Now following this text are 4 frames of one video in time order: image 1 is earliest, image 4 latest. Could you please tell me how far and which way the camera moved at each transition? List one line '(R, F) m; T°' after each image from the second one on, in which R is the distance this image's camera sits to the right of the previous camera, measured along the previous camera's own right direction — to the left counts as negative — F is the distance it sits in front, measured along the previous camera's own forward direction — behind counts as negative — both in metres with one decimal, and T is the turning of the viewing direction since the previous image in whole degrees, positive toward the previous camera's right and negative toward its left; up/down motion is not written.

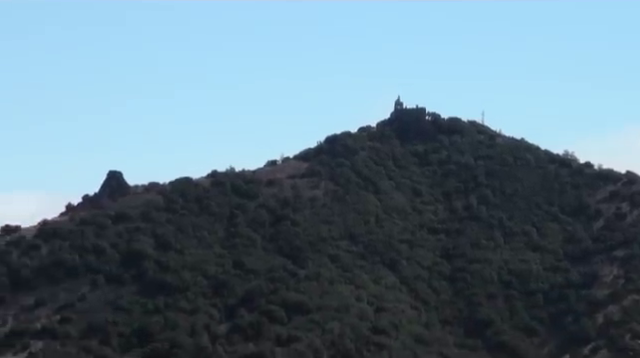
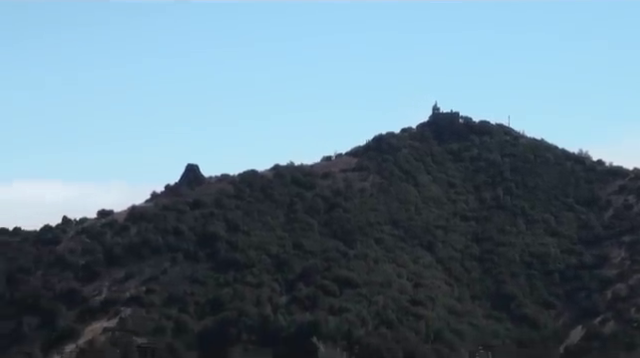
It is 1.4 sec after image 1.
(+0.4, -5.0) m; -3°
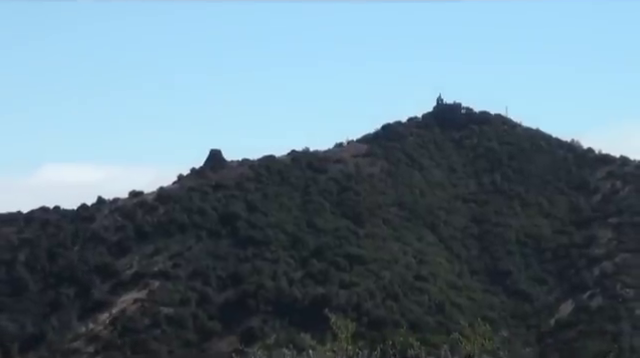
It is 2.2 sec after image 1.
(-0.2, -3.2) m; 0°
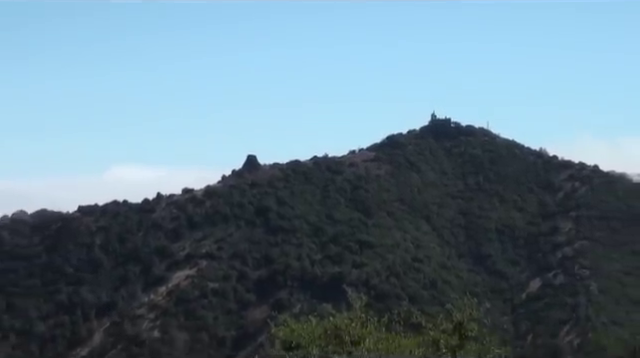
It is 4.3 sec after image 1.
(-0.8, -9.0) m; 0°
